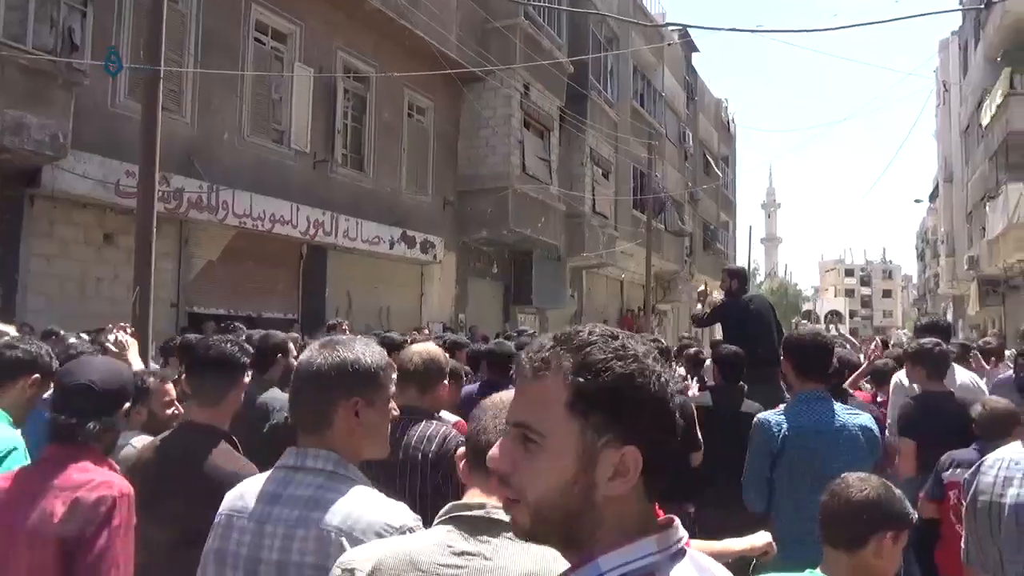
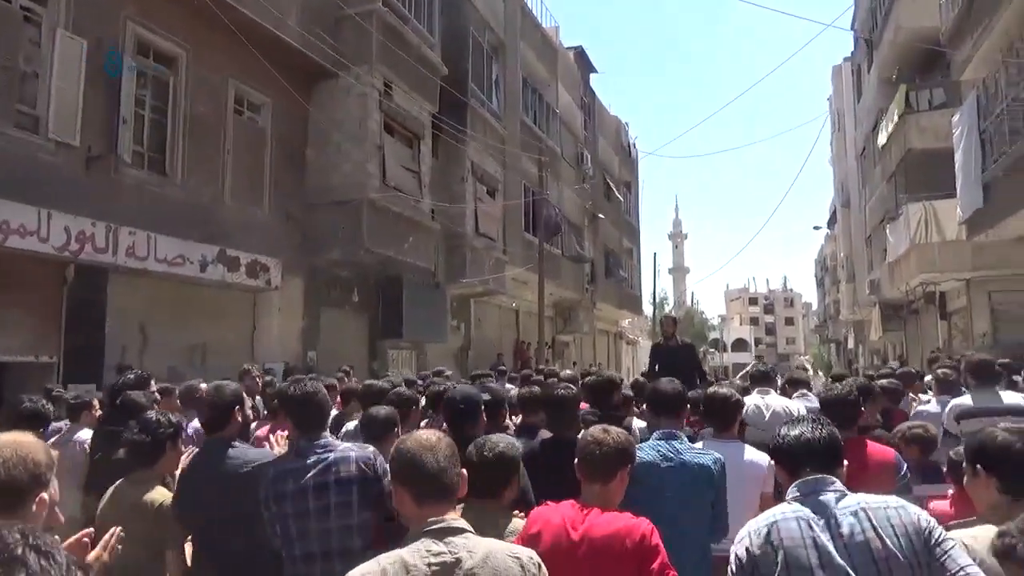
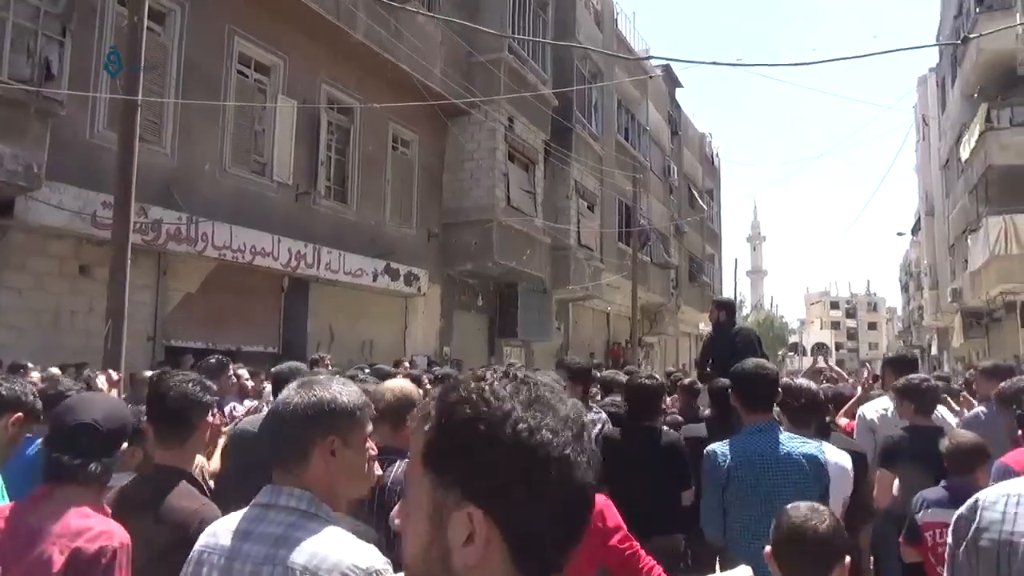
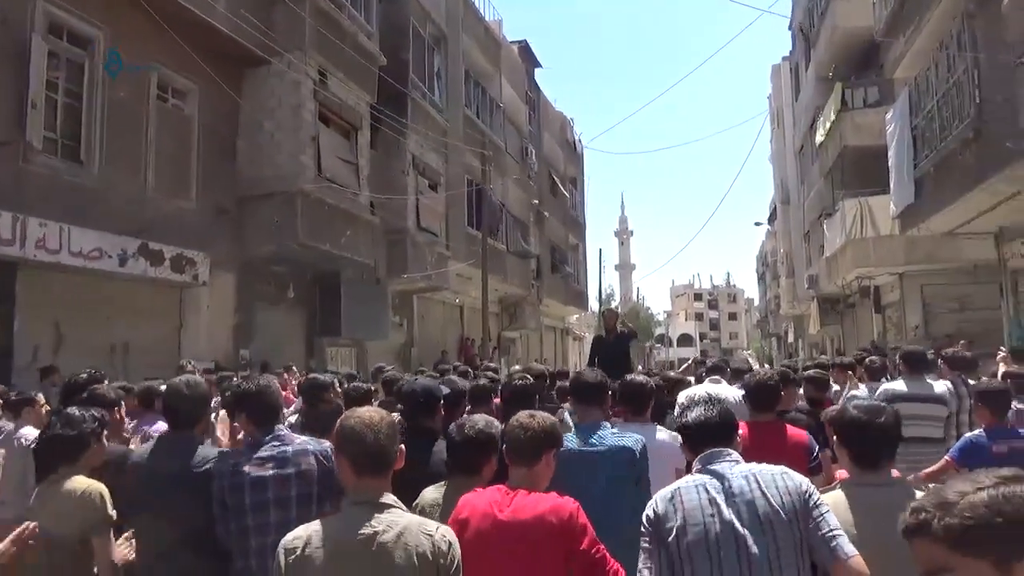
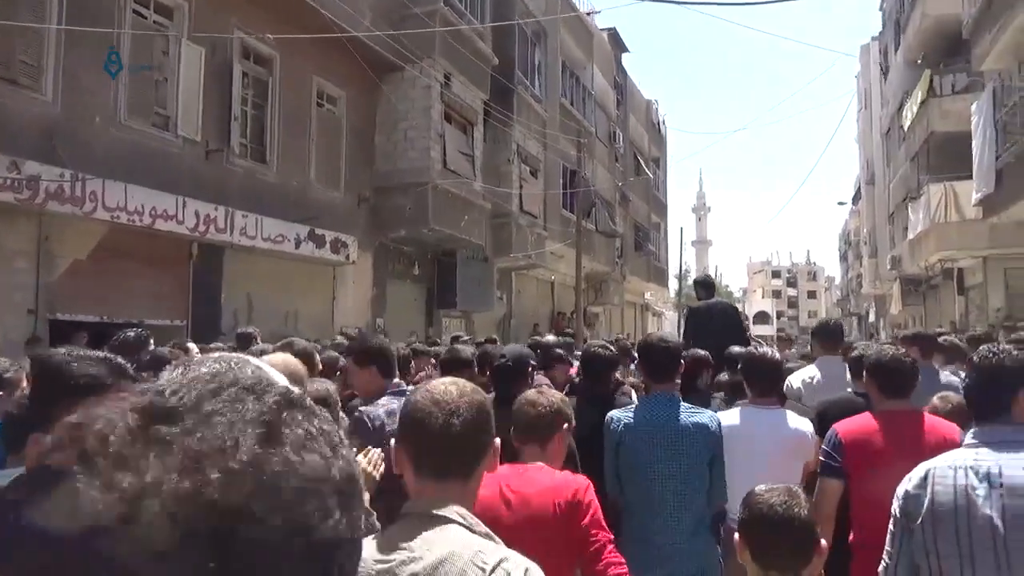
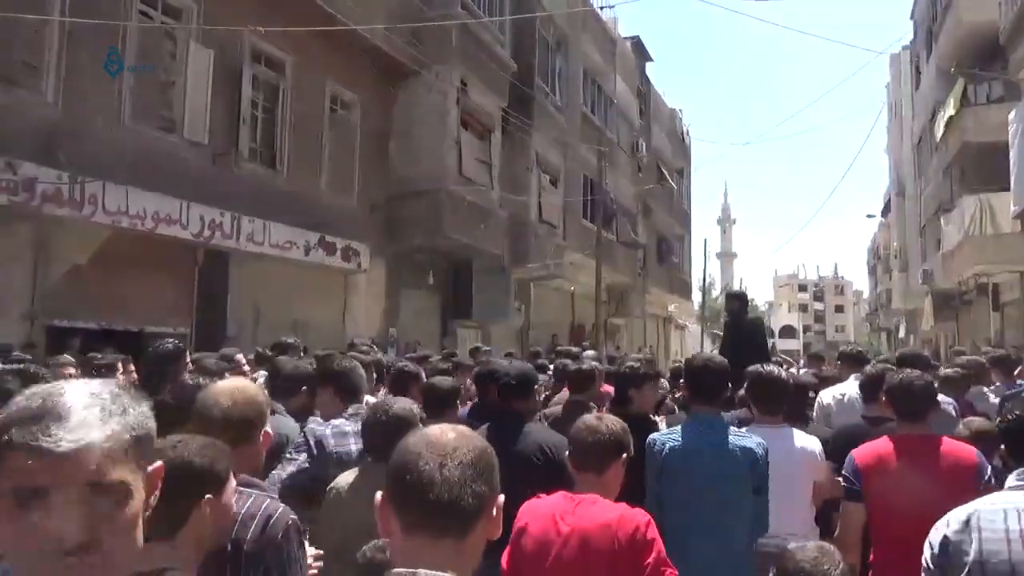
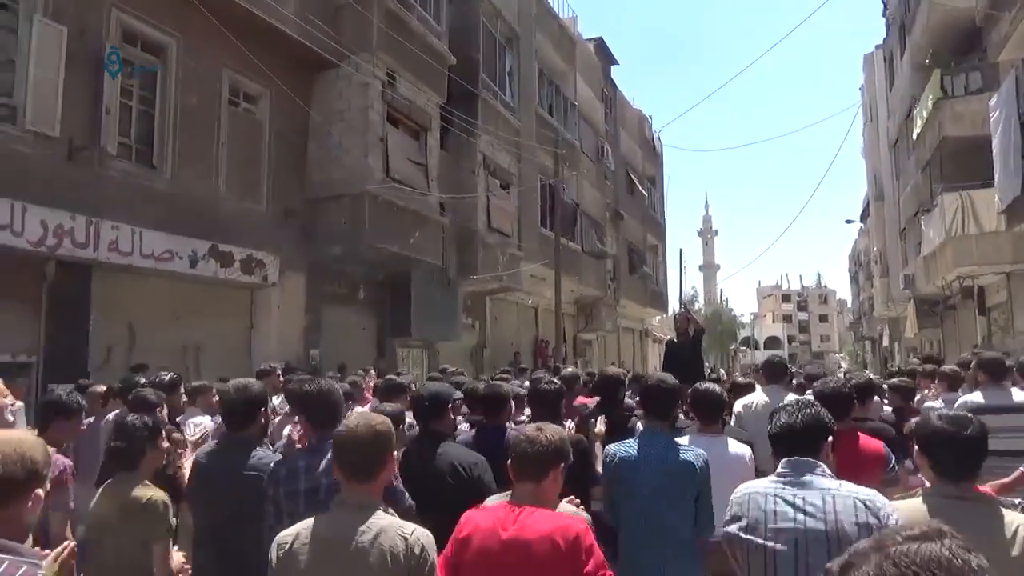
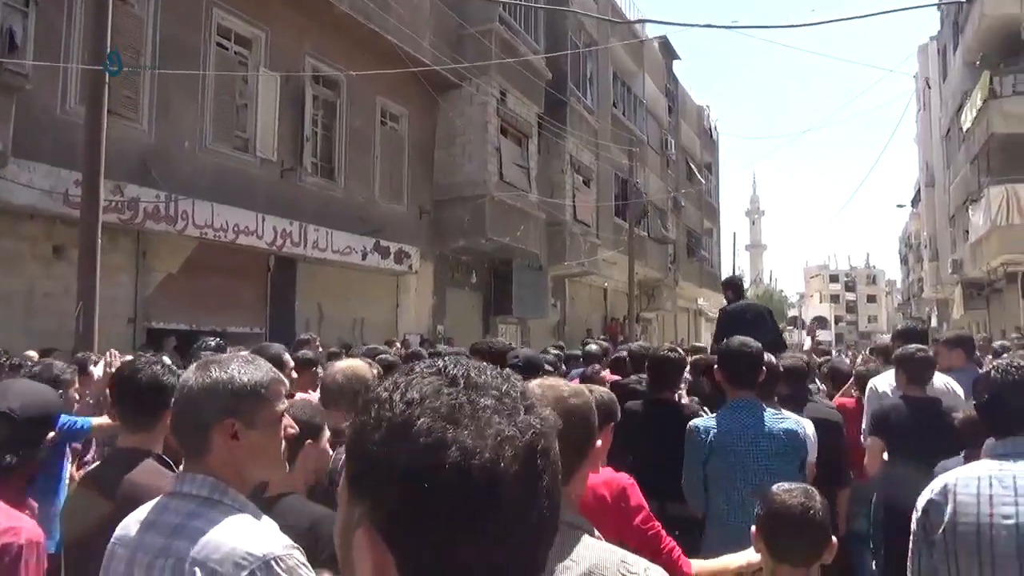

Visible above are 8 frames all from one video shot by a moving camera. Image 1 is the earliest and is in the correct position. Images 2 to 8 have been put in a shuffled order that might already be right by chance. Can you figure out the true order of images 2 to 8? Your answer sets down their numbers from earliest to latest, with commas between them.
3, 8, 5, 6, 2, 4, 7
